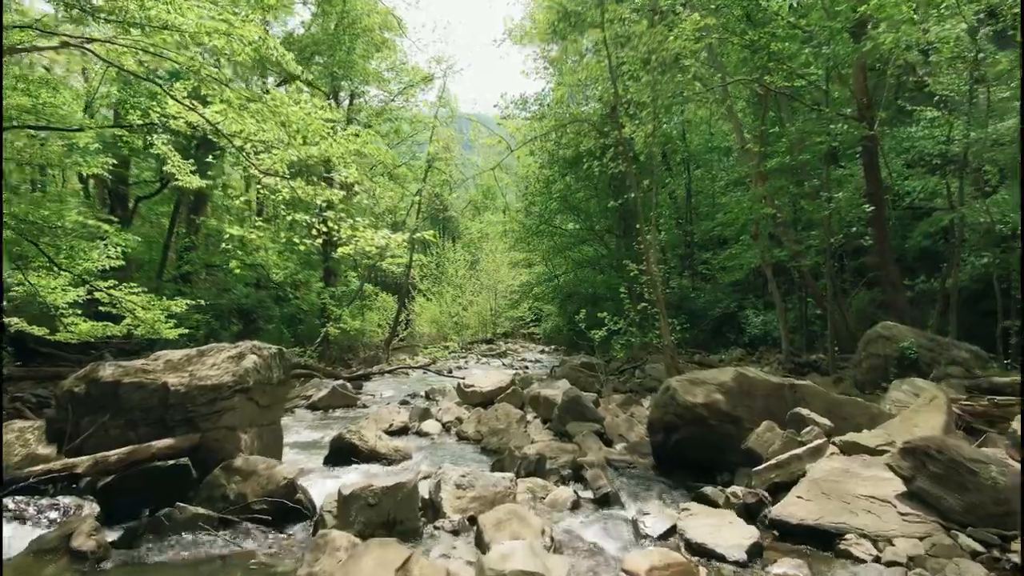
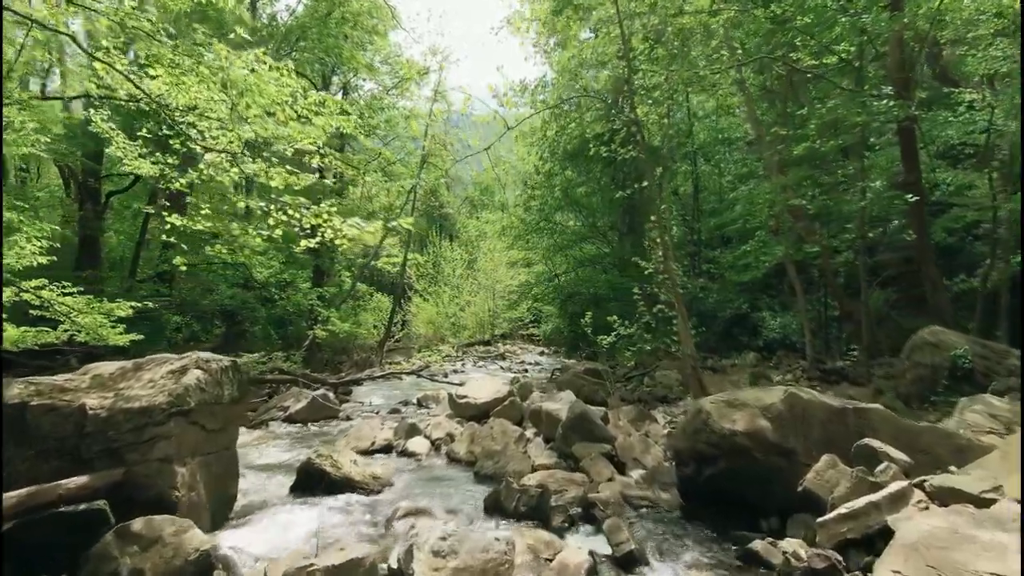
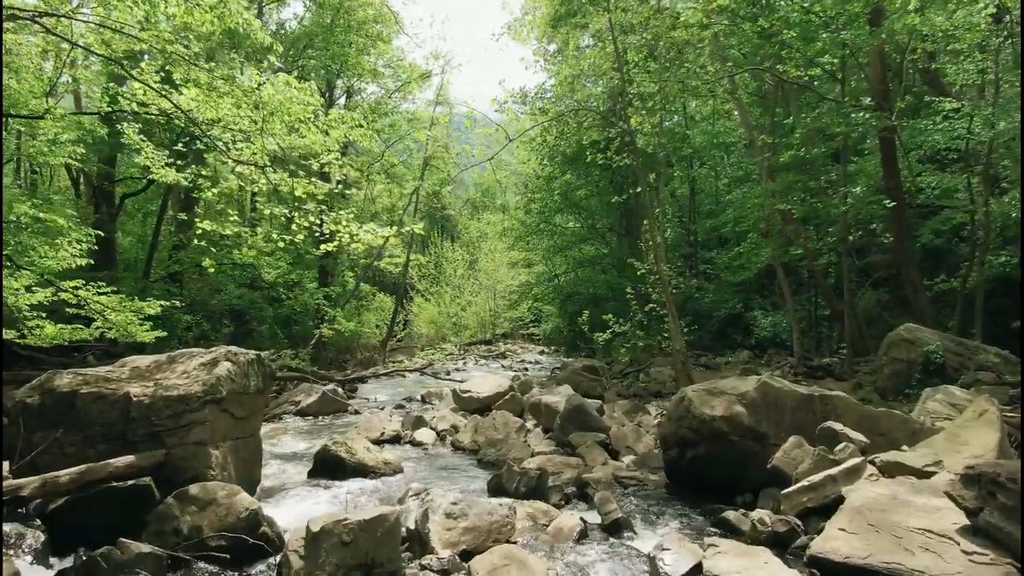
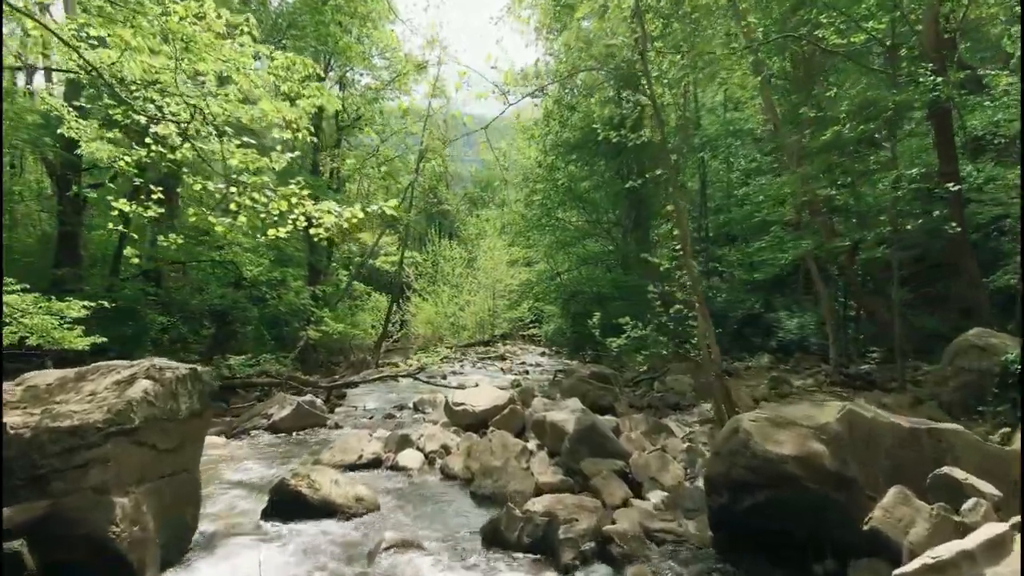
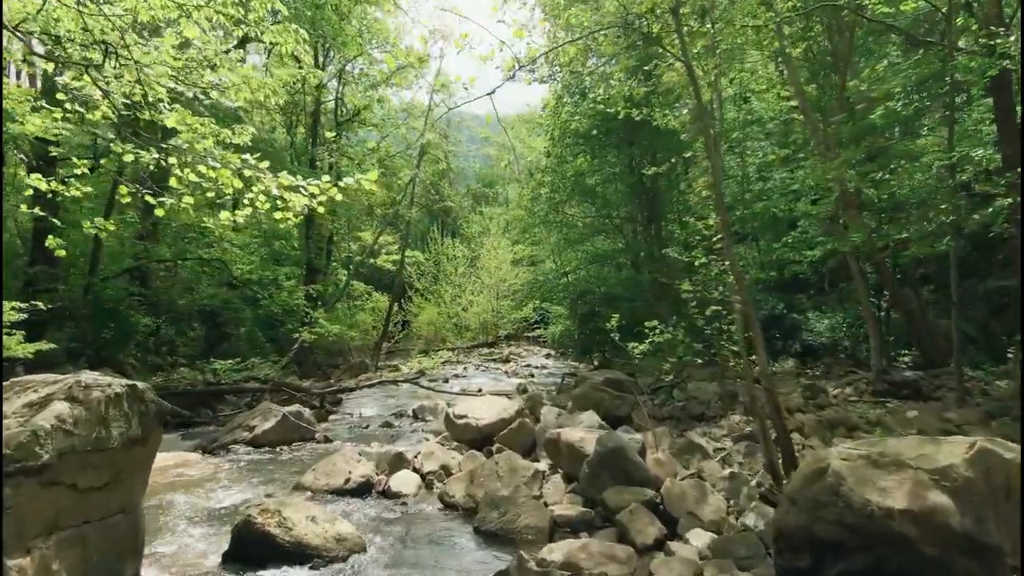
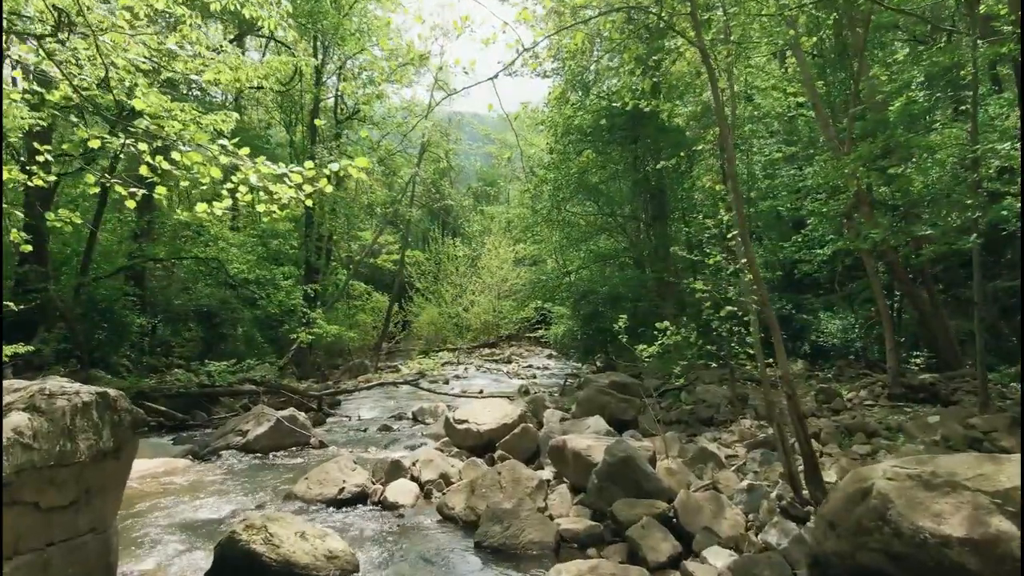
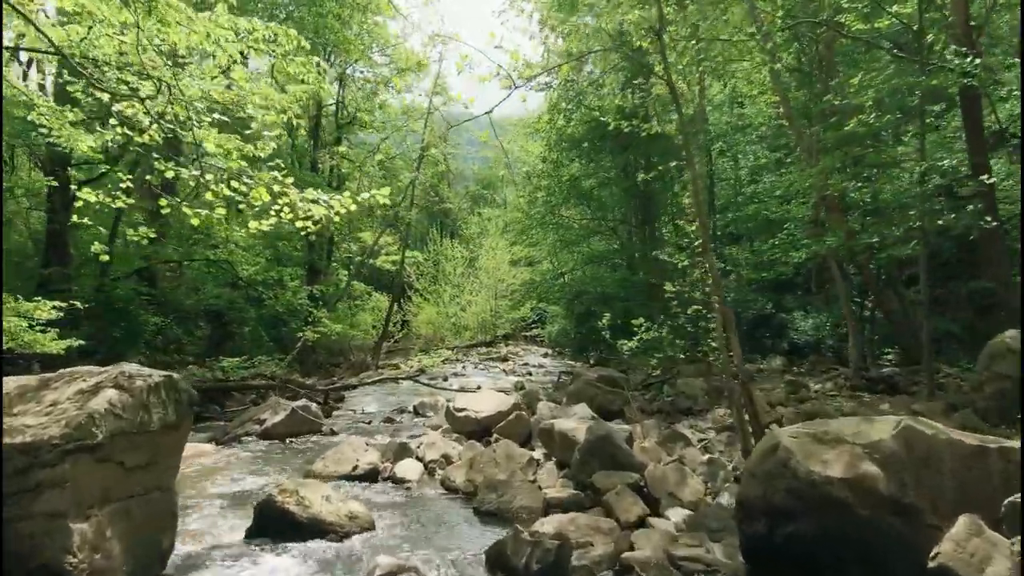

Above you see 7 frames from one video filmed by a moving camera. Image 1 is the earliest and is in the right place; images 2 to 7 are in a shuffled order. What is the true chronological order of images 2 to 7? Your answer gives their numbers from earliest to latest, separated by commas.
3, 2, 4, 7, 5, 6
